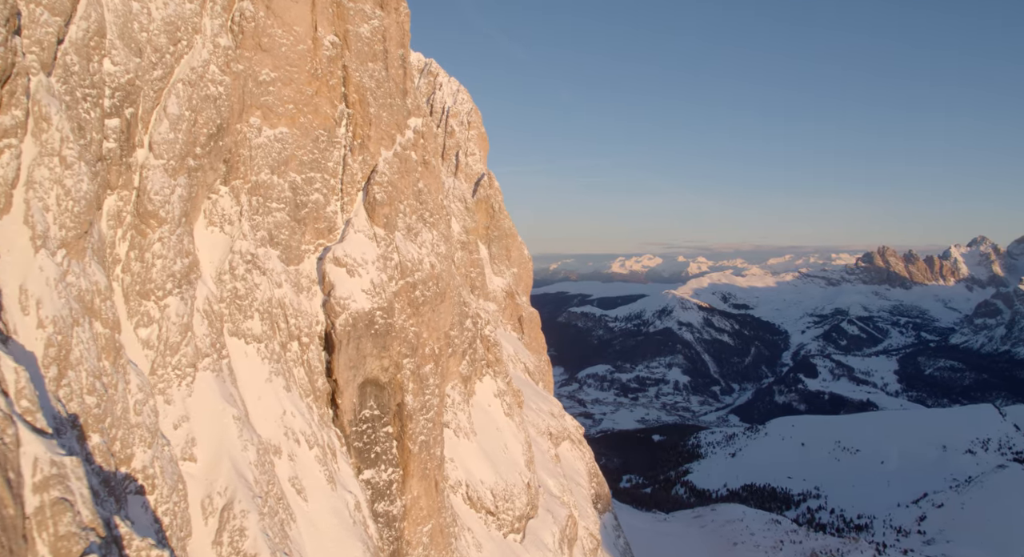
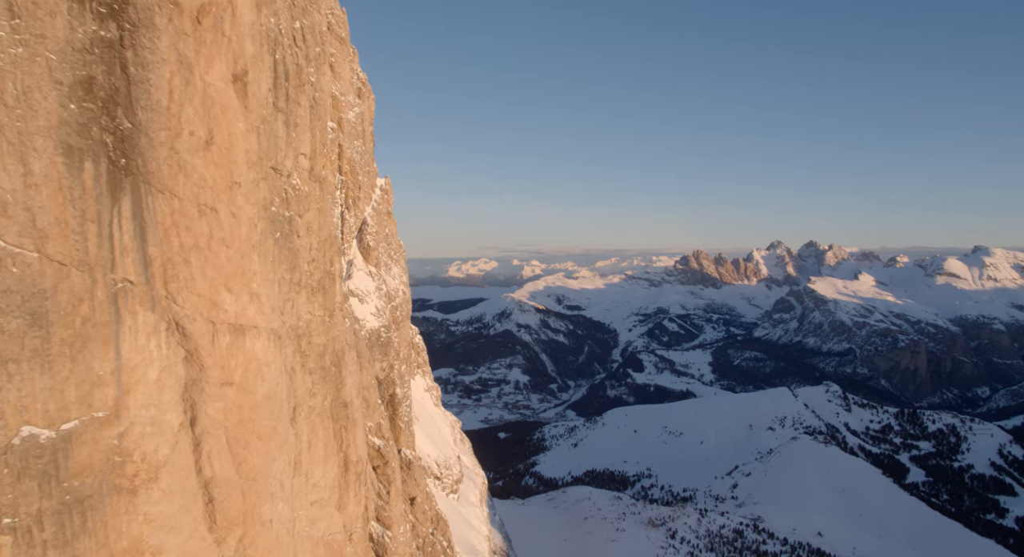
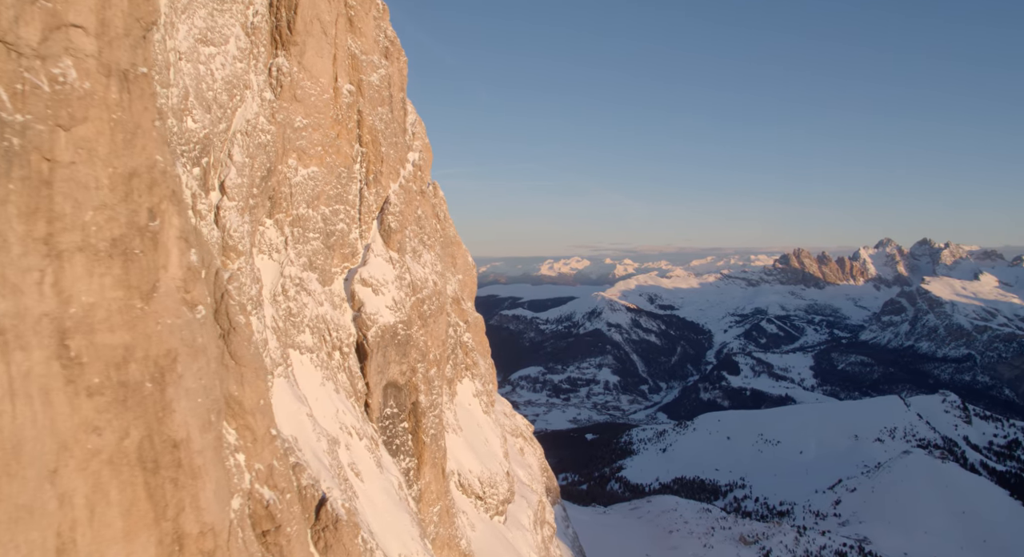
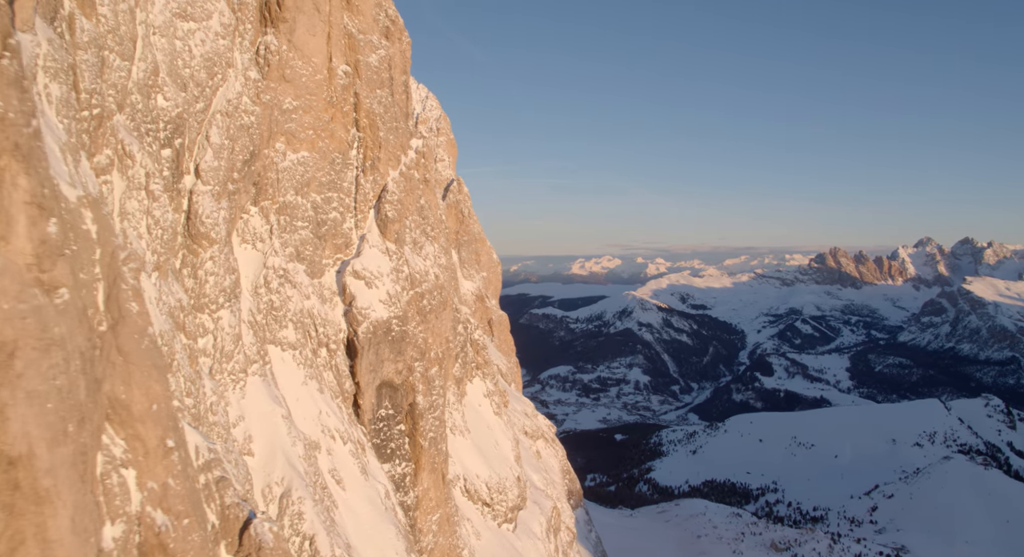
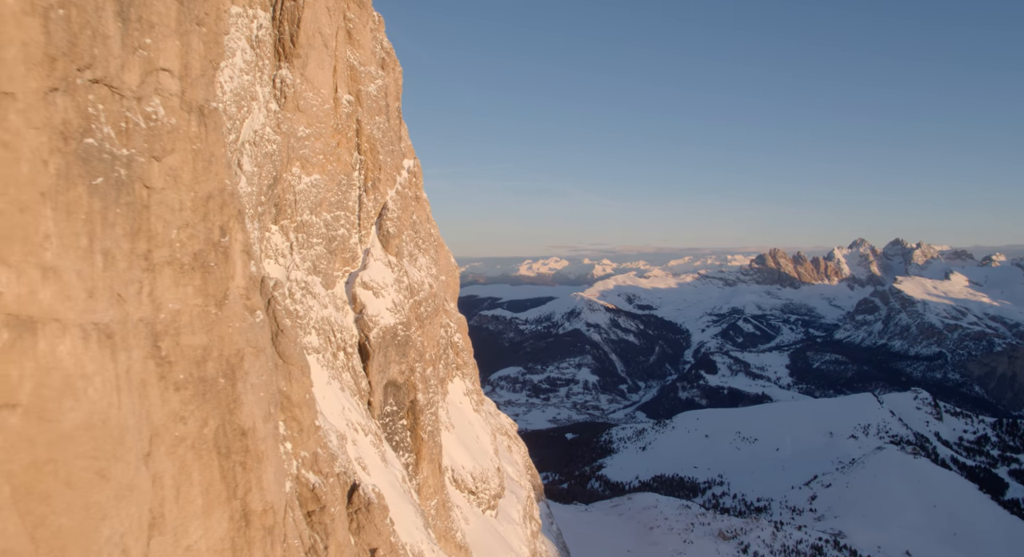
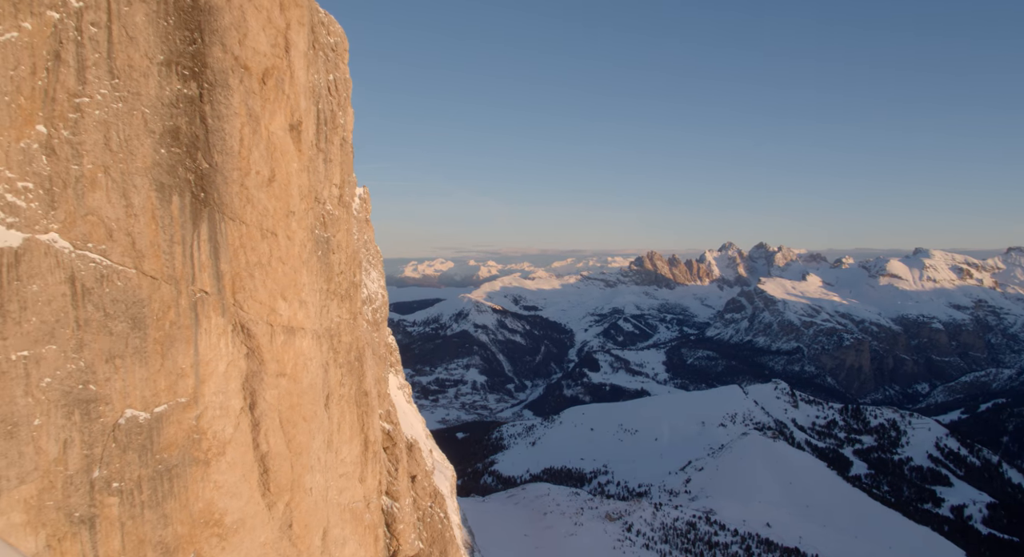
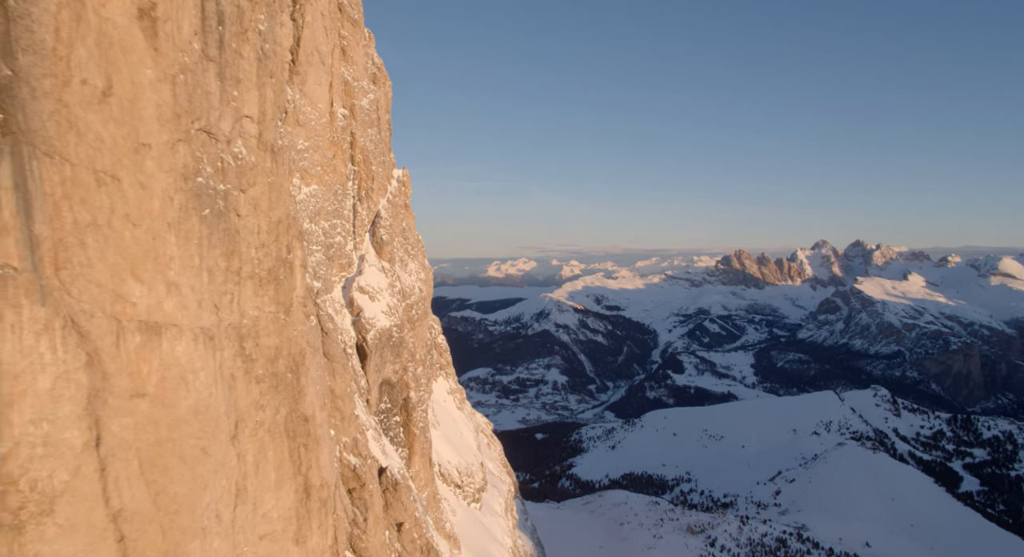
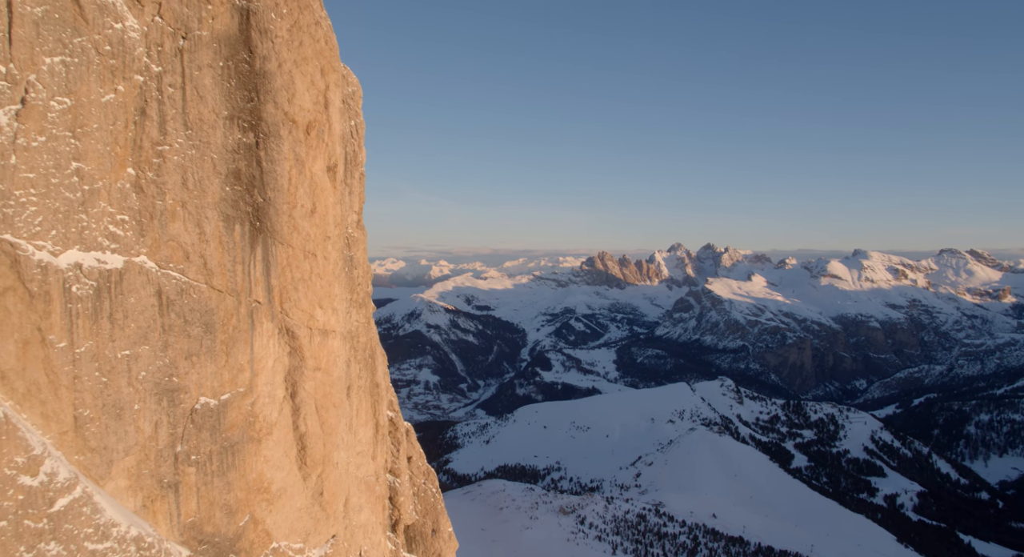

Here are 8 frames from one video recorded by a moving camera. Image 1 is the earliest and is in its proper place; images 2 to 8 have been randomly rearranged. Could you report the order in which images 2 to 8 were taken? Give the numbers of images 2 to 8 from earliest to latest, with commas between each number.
4, 3, 5, 7, 2, 6, 8
